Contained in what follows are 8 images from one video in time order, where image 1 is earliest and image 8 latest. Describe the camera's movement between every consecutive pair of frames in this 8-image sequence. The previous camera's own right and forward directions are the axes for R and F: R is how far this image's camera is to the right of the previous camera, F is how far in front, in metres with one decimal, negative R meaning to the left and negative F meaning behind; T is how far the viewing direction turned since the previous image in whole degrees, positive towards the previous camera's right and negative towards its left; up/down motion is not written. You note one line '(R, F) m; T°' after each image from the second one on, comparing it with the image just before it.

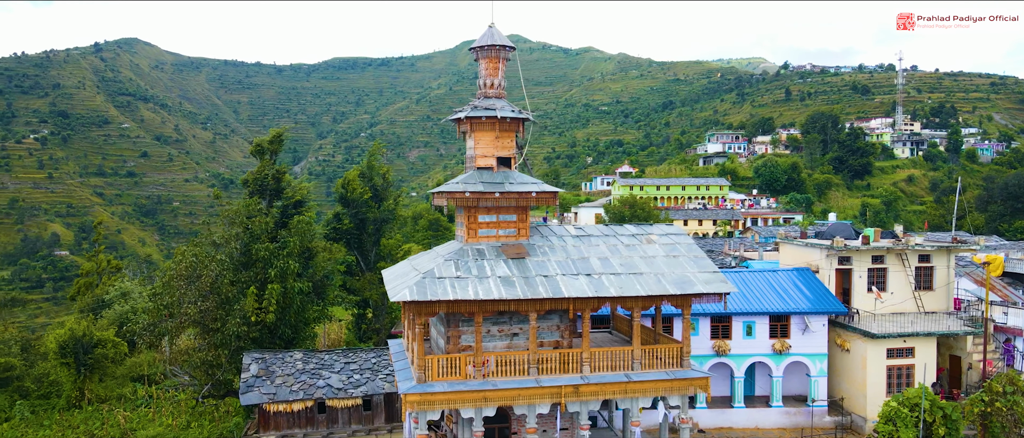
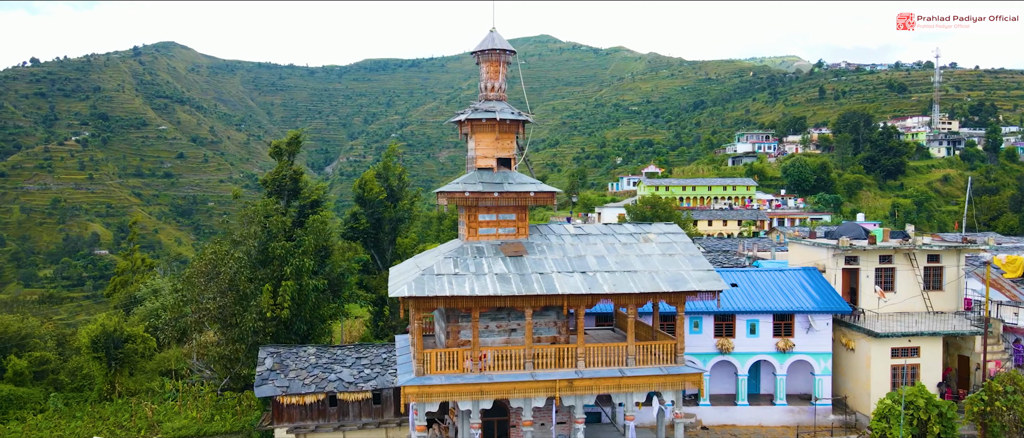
(+0.9, -0.6) m; -2°
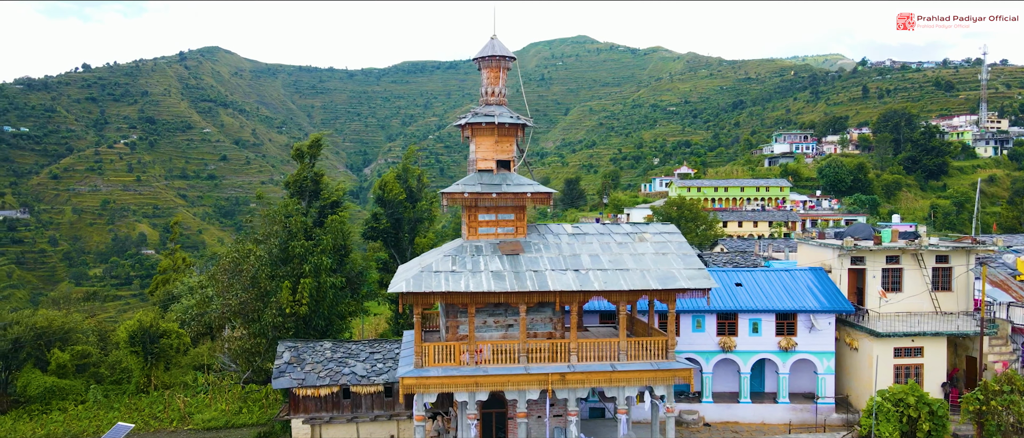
(+1.2, -0.8) m; -3°
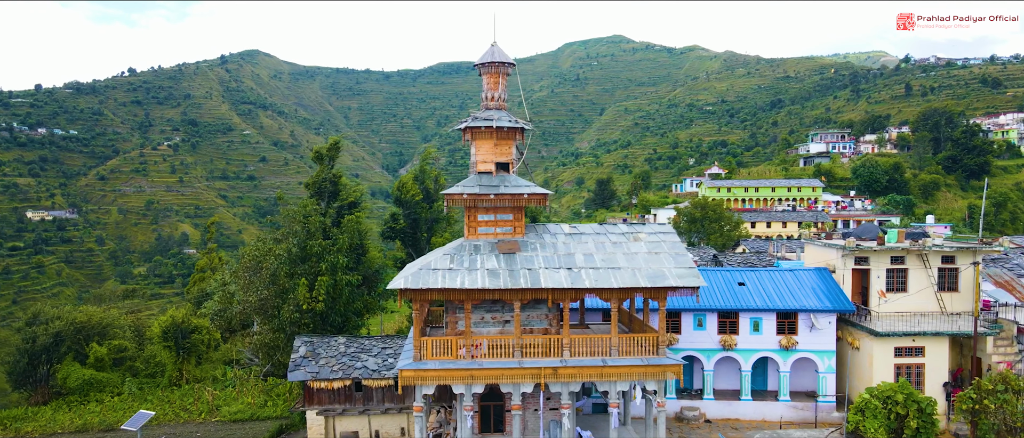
(+1.2, -0.8) m; -3°
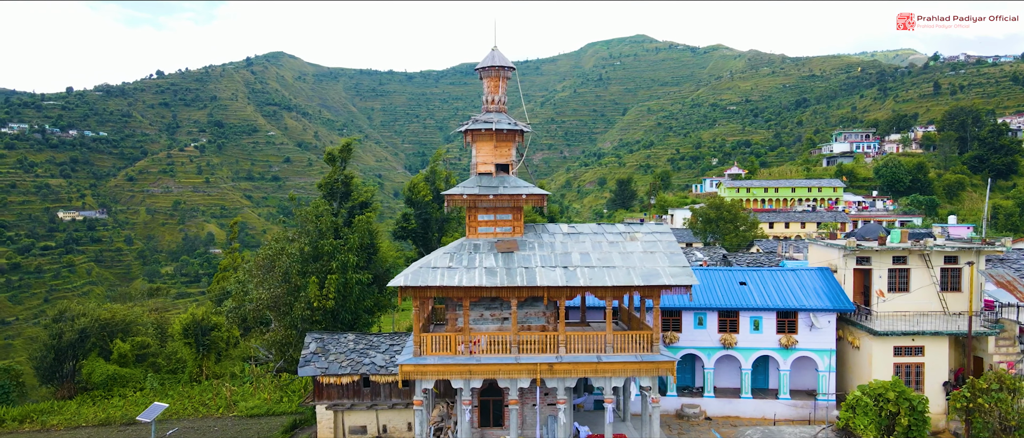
(+0.8, -0.6) m; -2°
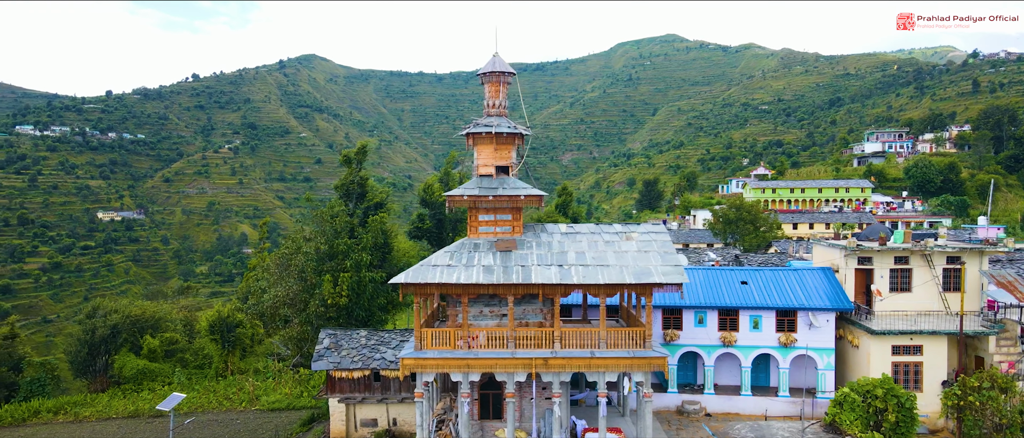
(+1.0, -0.9) m; -2°
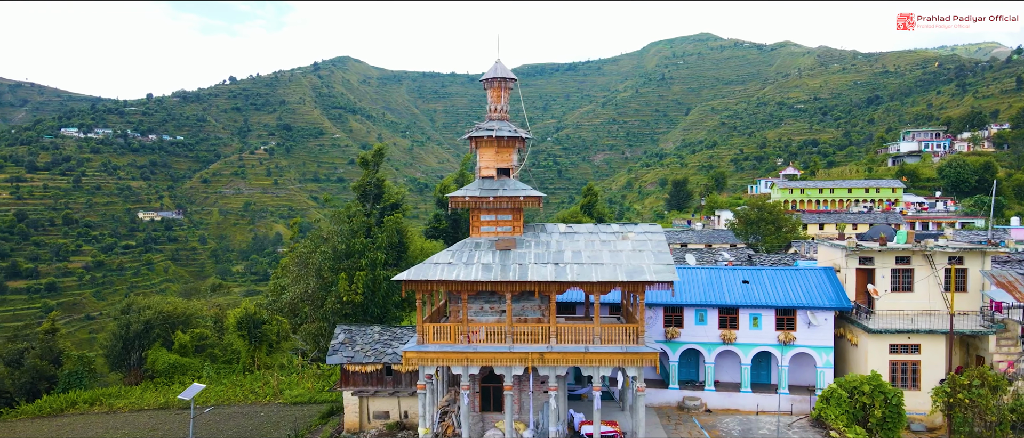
(+1.1, -1.0) m; -2°
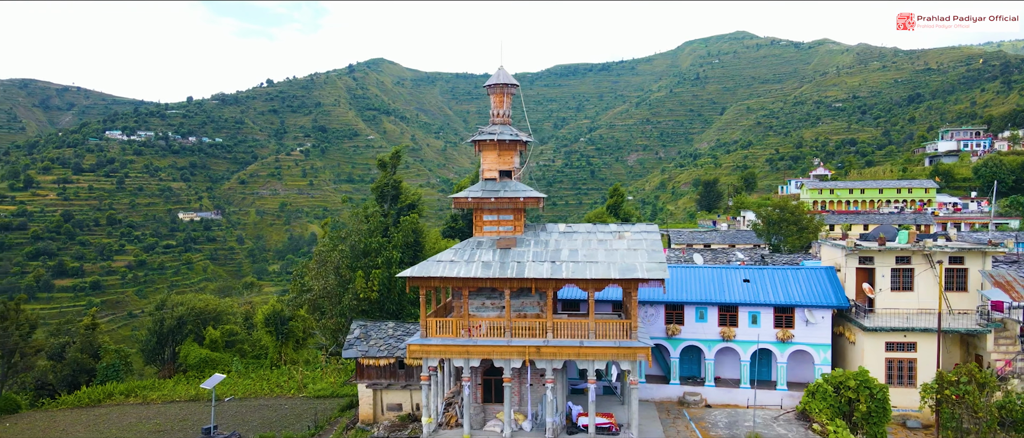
(+1.2, -1.2) m; -3°
